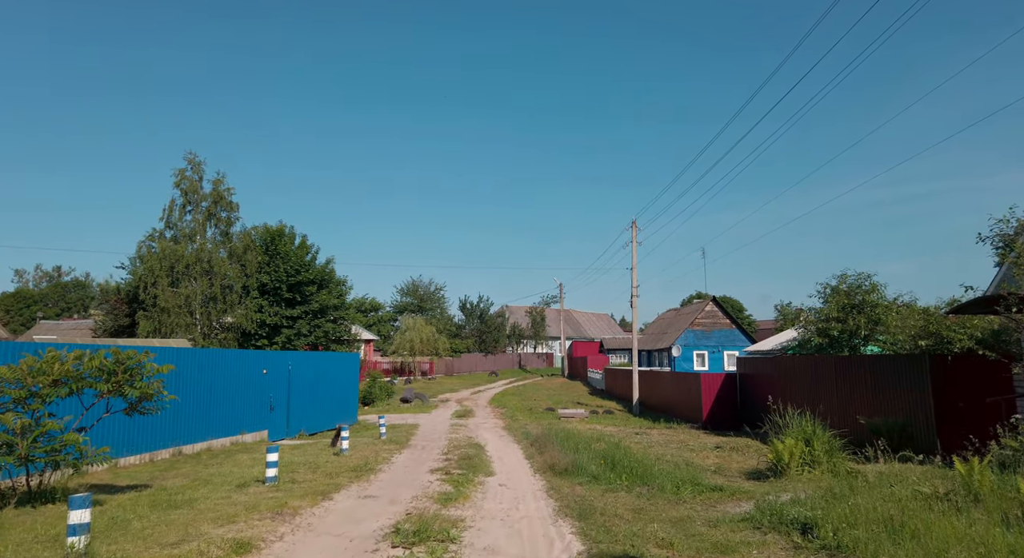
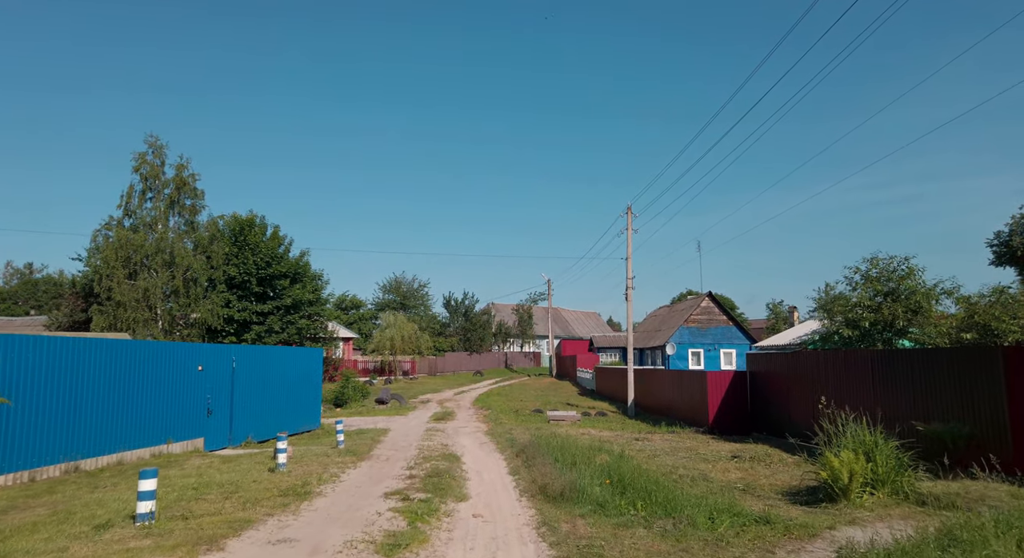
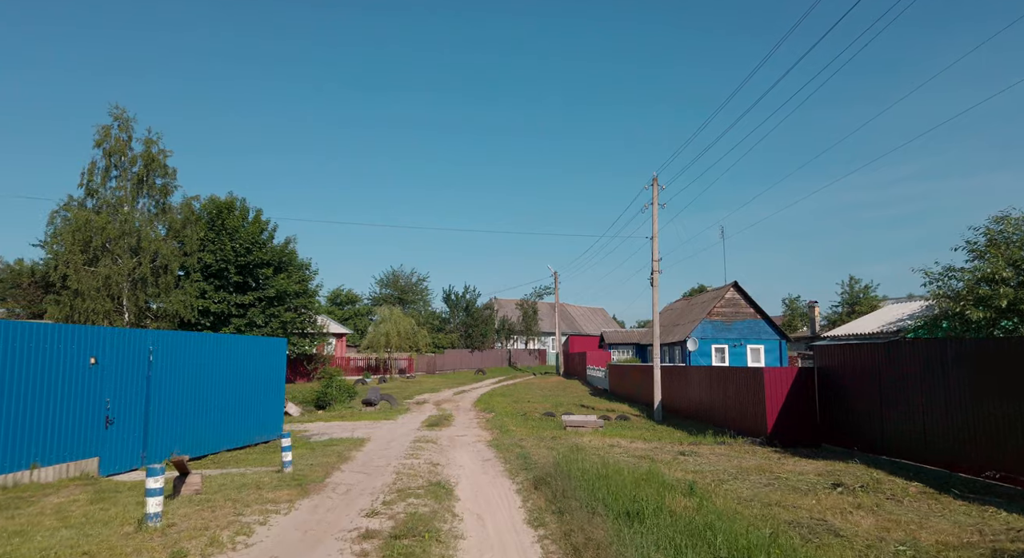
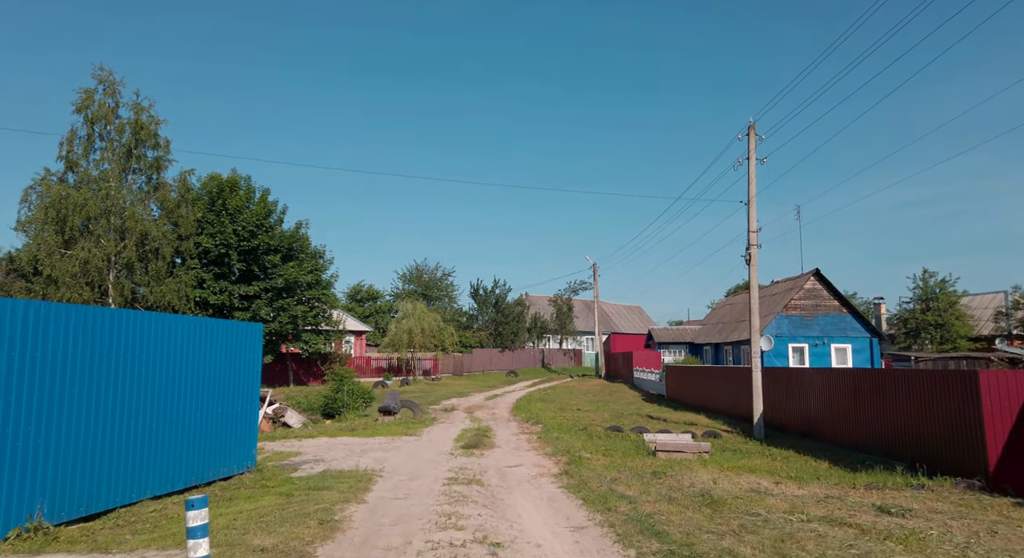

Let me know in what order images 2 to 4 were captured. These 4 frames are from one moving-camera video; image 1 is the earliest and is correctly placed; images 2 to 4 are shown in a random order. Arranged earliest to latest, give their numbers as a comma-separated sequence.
2, 3, 4
